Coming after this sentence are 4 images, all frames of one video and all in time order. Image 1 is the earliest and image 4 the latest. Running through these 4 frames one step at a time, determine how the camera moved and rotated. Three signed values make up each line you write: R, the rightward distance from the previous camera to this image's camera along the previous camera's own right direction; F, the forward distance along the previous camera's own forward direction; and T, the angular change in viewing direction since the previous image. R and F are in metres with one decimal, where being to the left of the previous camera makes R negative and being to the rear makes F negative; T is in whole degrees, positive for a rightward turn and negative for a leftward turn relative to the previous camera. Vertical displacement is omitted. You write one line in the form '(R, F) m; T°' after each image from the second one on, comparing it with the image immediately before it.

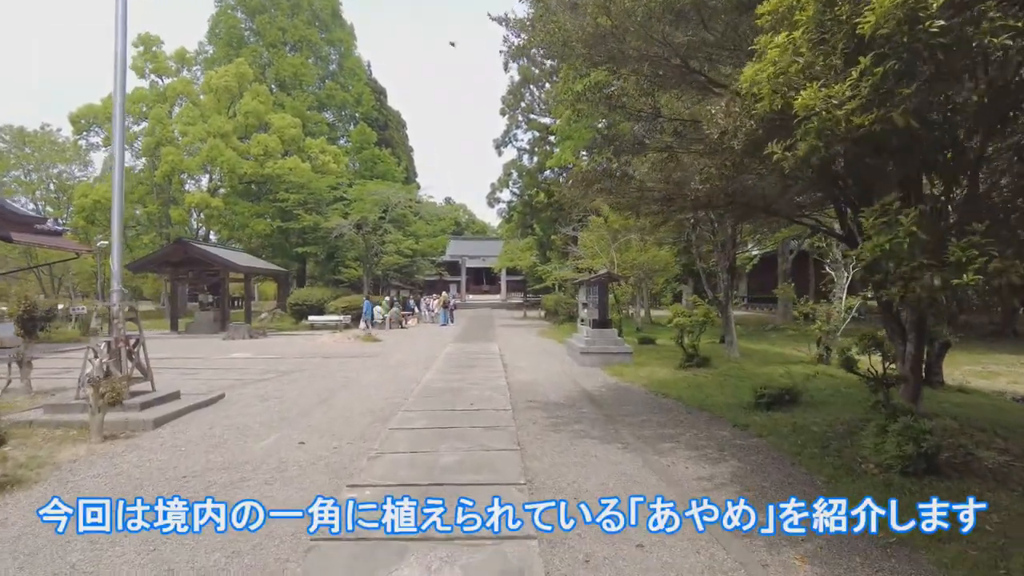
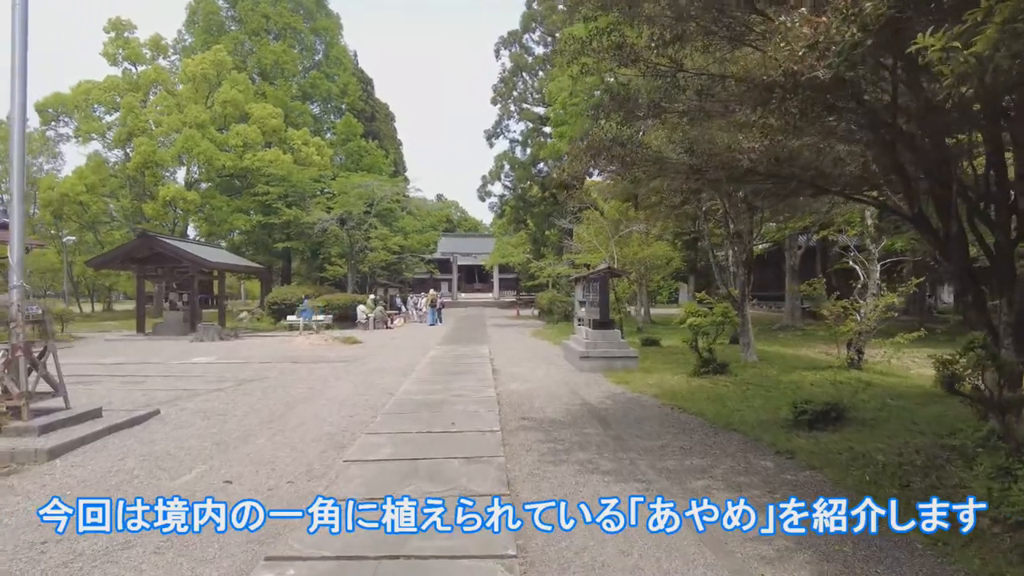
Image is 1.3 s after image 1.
(0.0, +1.3) m; +1°
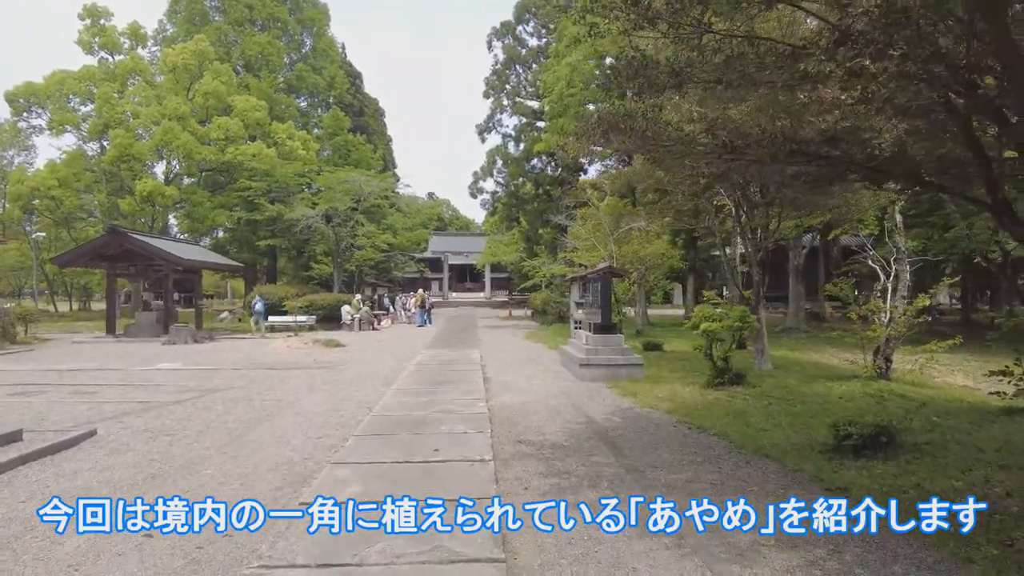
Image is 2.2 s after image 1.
(0.0, +1.0) m; +1°
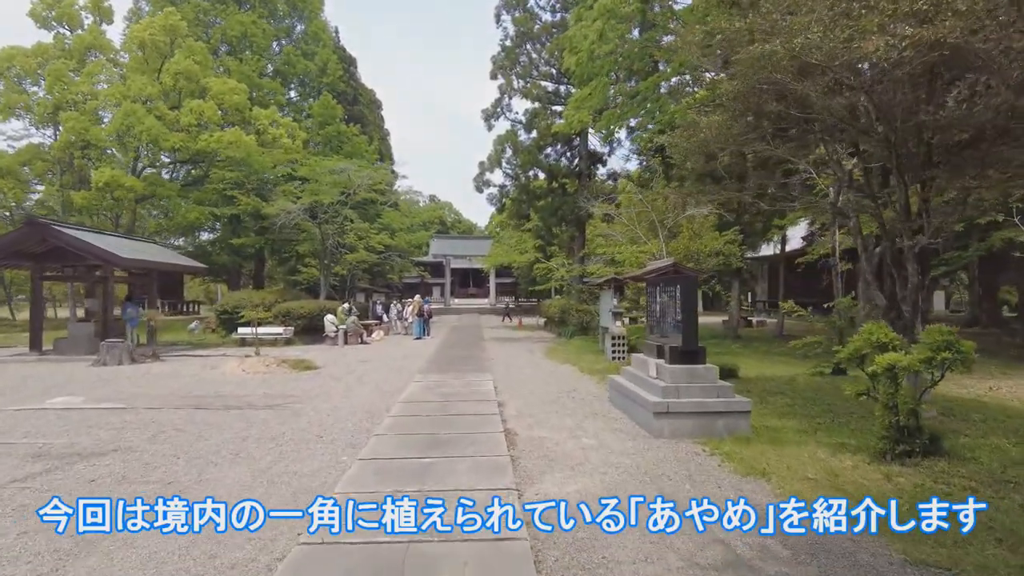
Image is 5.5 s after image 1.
(-0.3, +3.4) m; 0°
